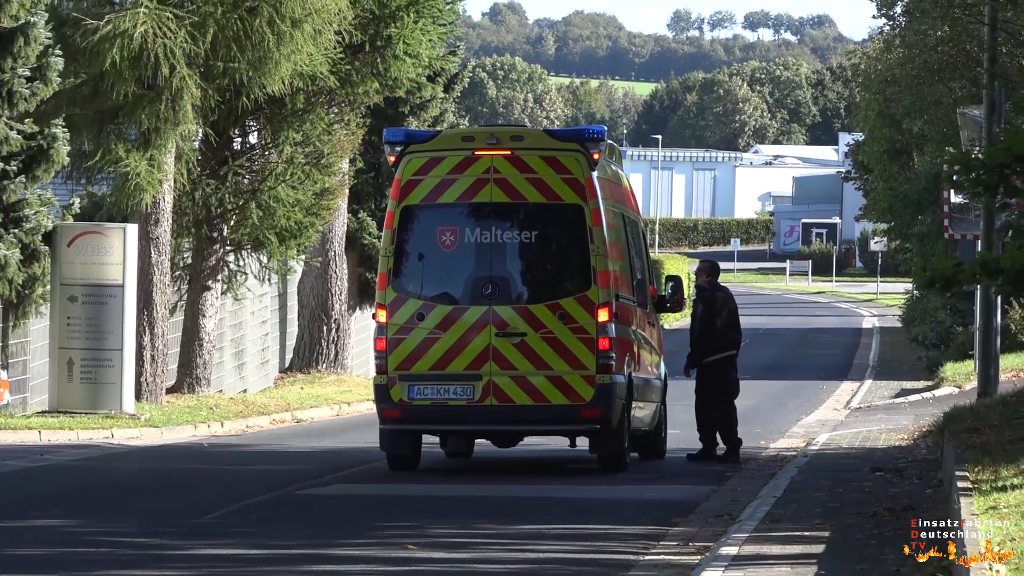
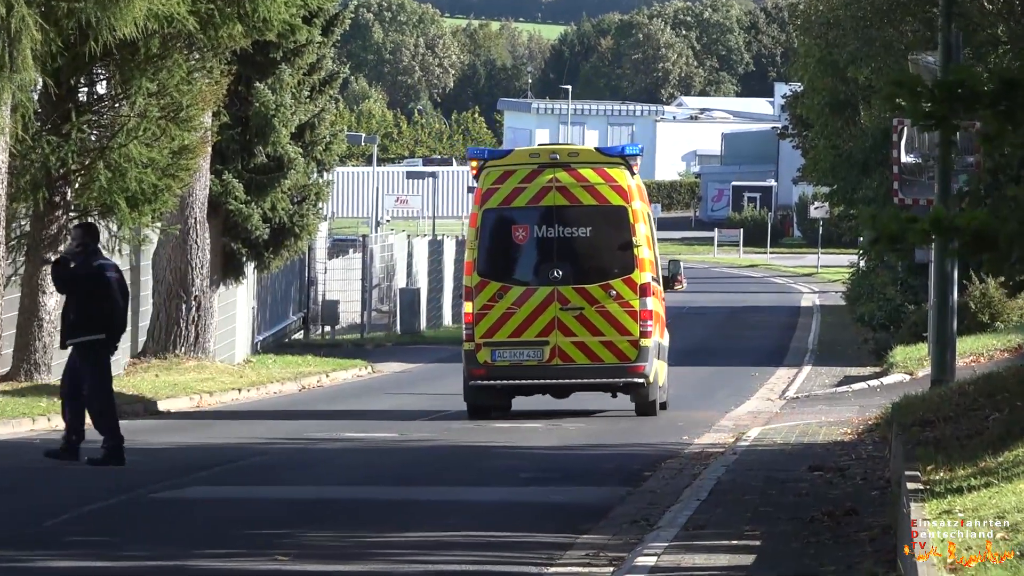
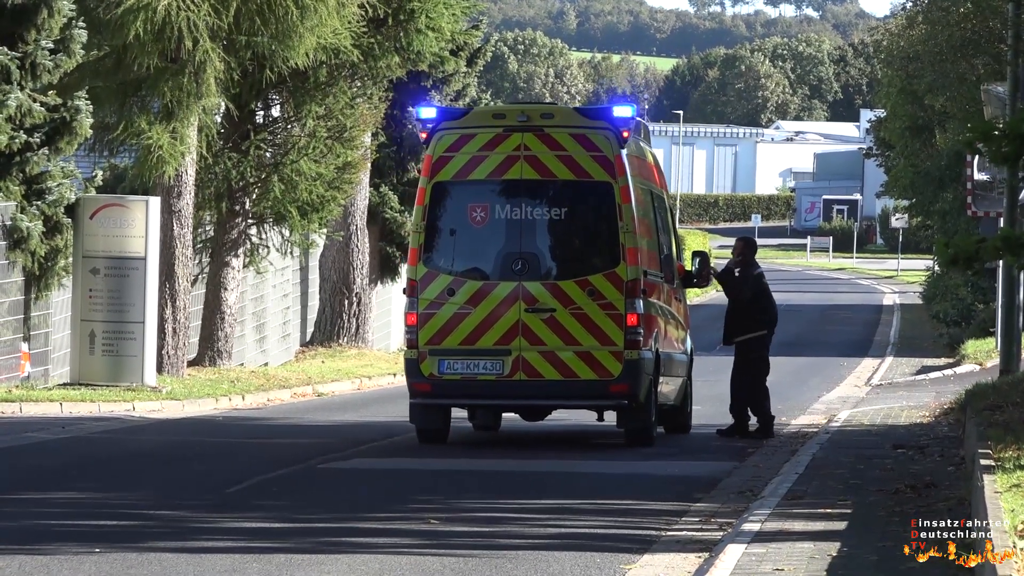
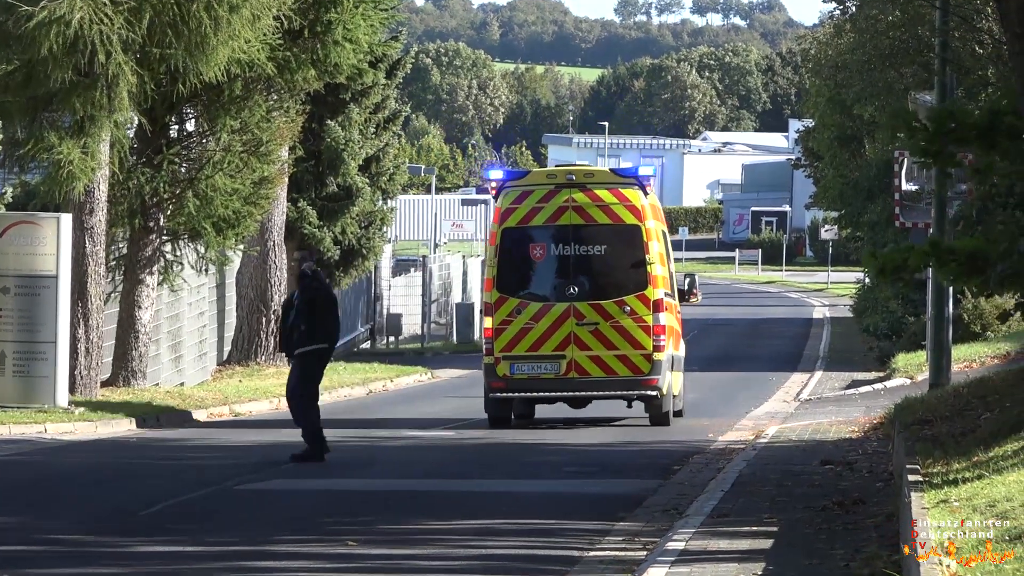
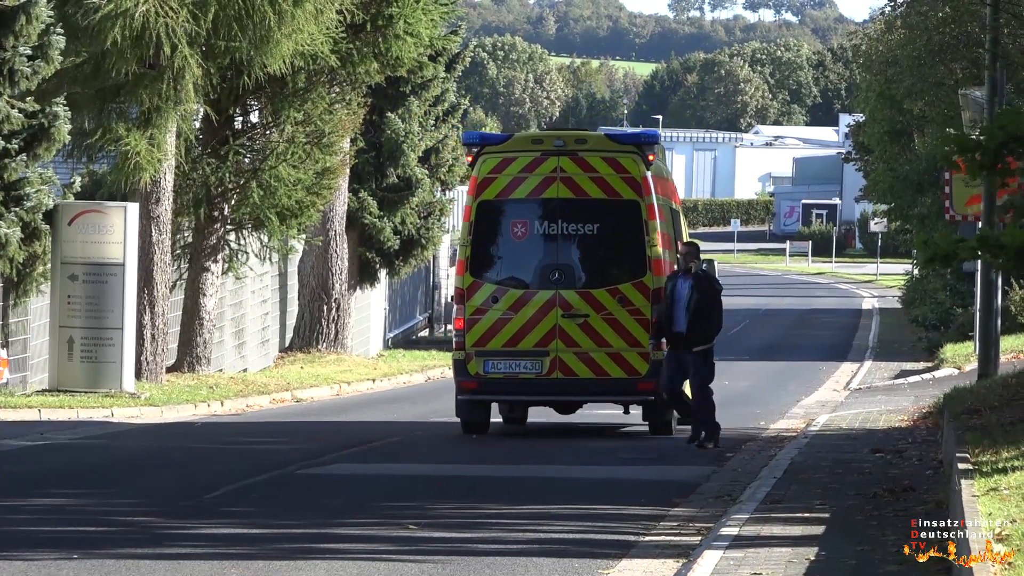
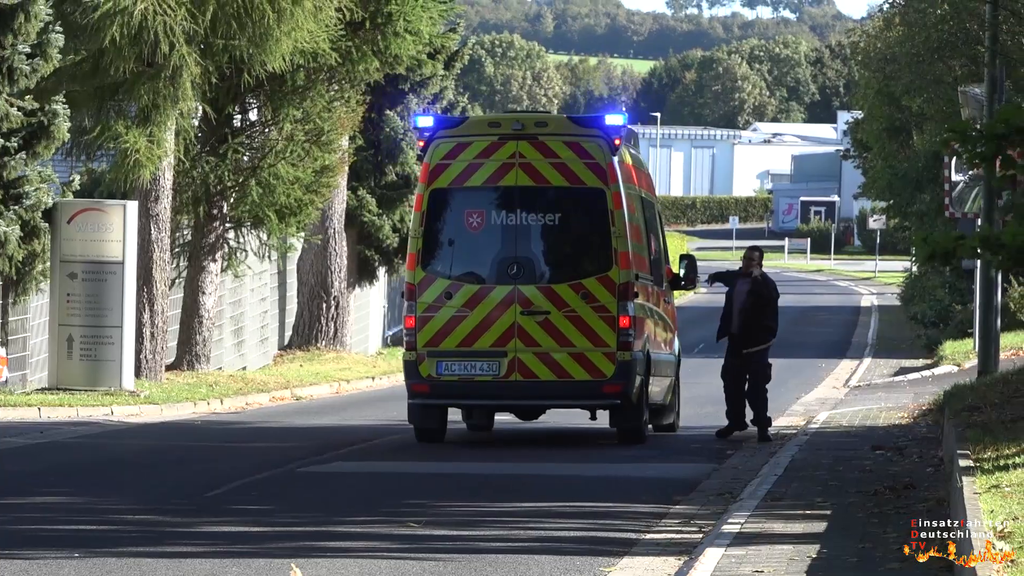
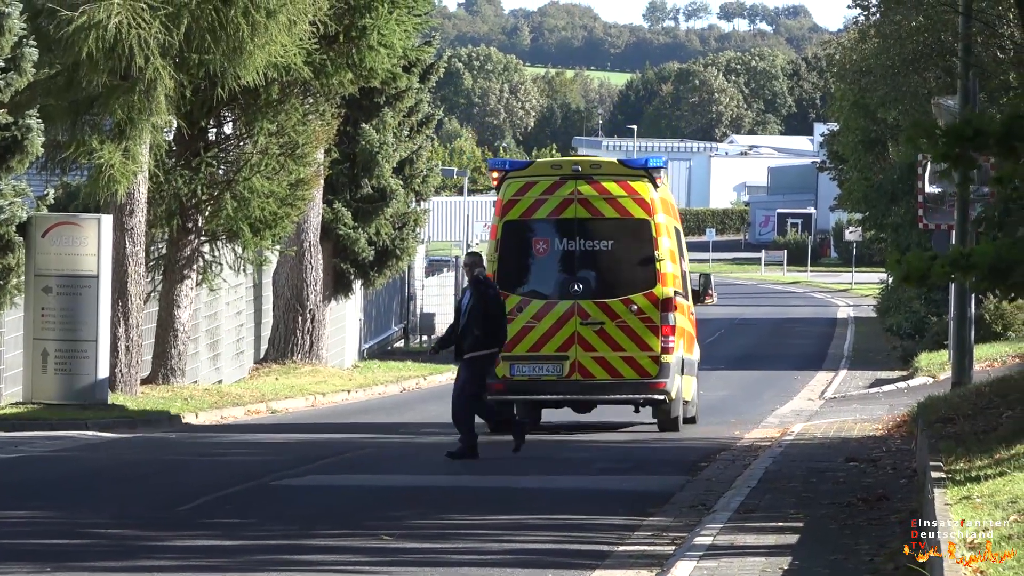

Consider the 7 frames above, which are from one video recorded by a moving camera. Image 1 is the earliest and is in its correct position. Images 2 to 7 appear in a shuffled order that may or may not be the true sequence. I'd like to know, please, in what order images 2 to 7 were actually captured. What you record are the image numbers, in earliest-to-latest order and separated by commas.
3, 6, 5, 7, 4, 2
